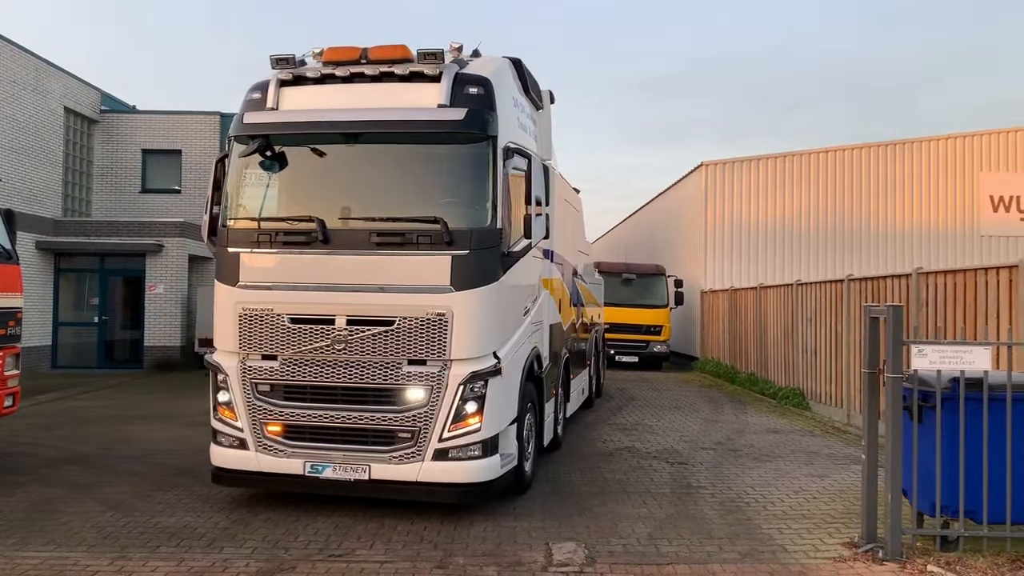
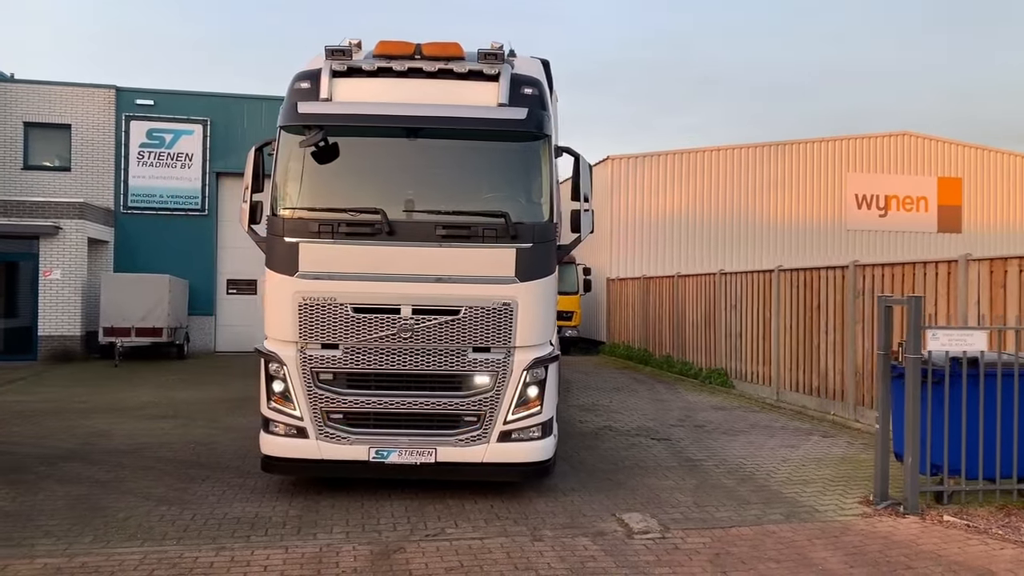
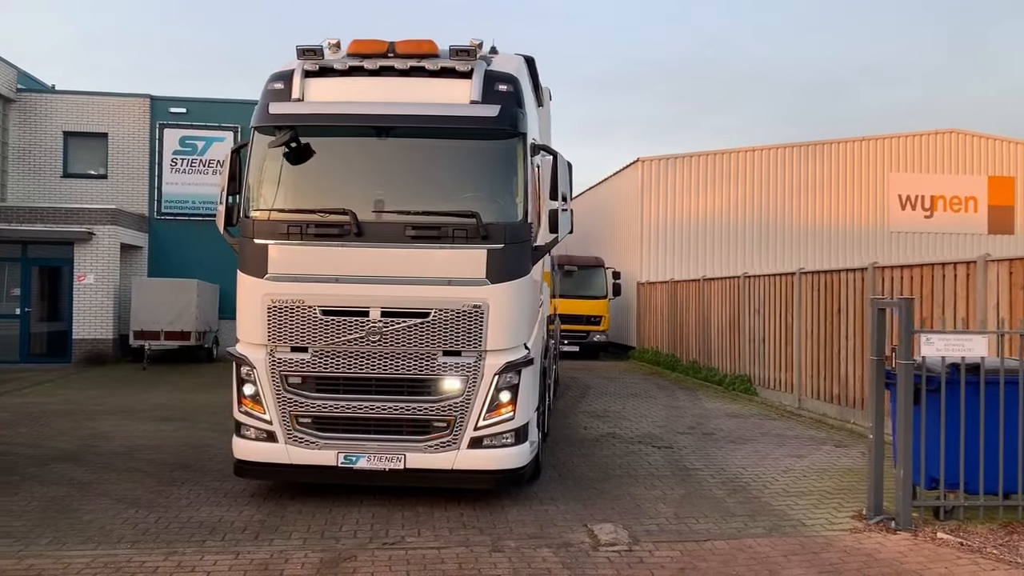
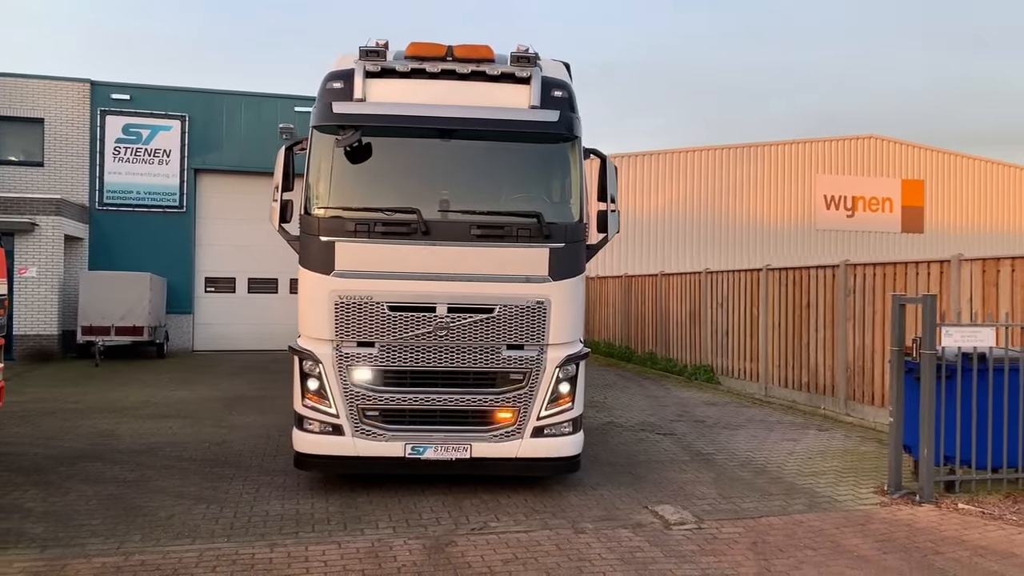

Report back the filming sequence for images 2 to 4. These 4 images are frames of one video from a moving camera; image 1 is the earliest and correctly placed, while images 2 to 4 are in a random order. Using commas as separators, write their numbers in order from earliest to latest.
3, 2, 4
